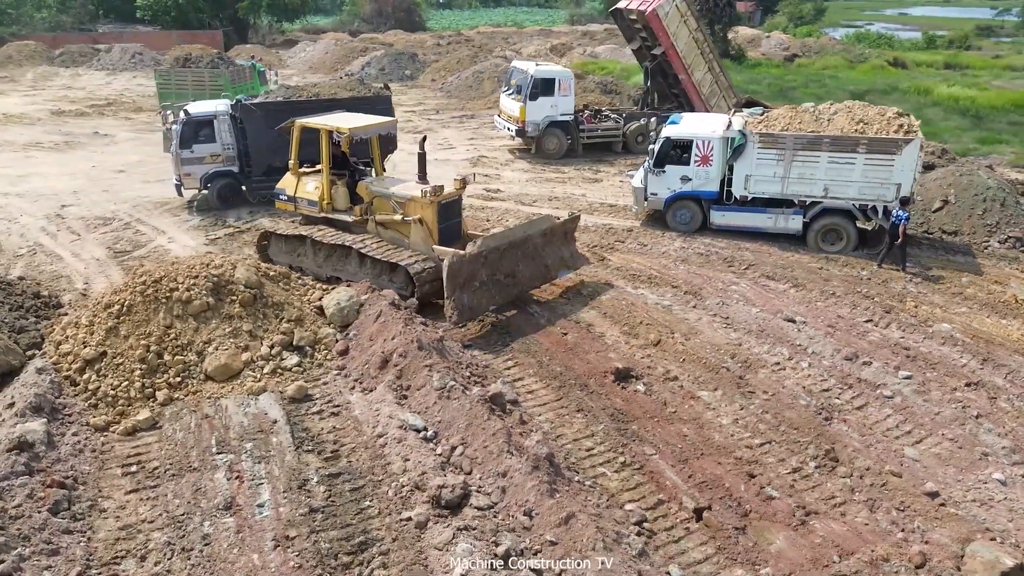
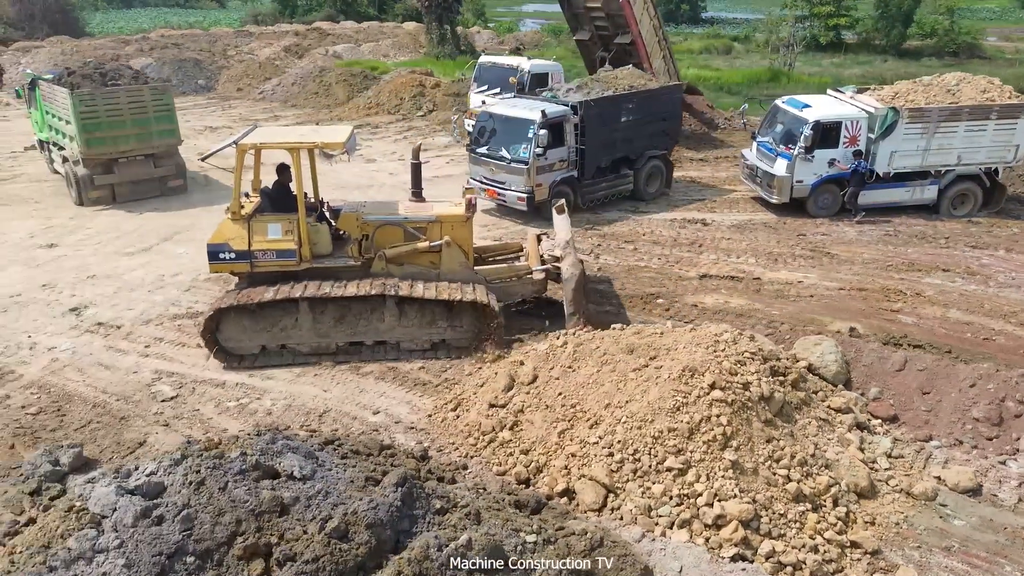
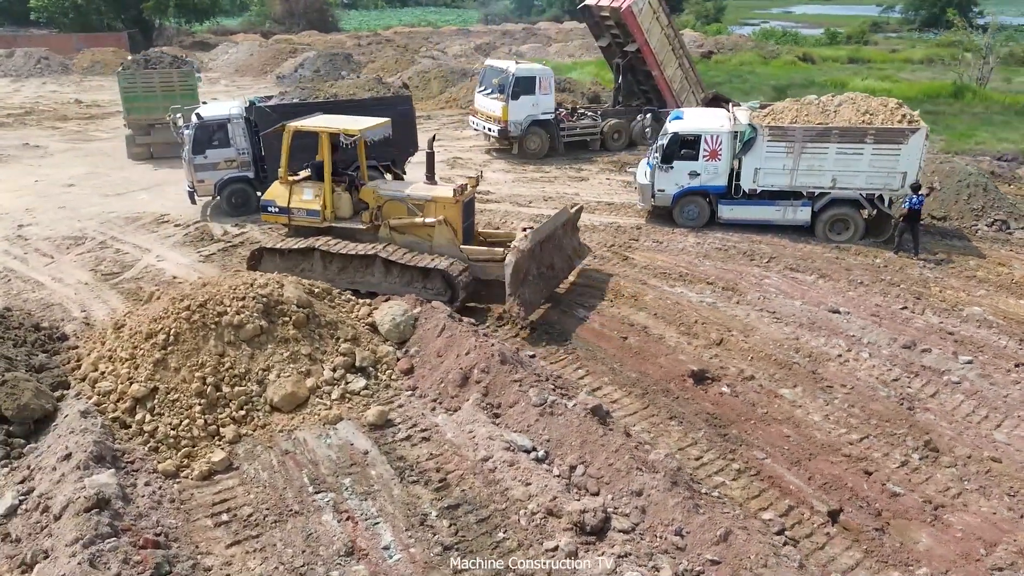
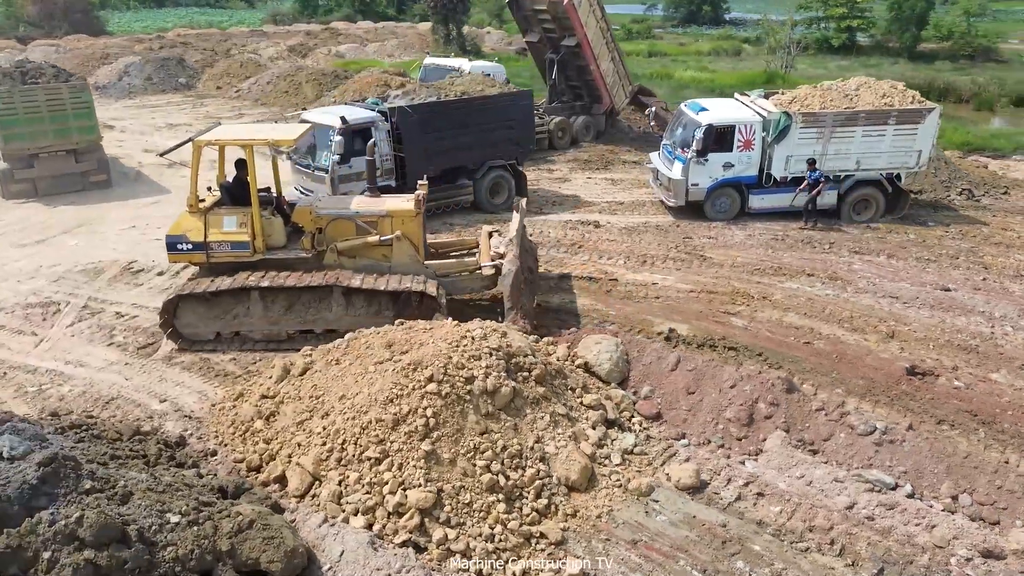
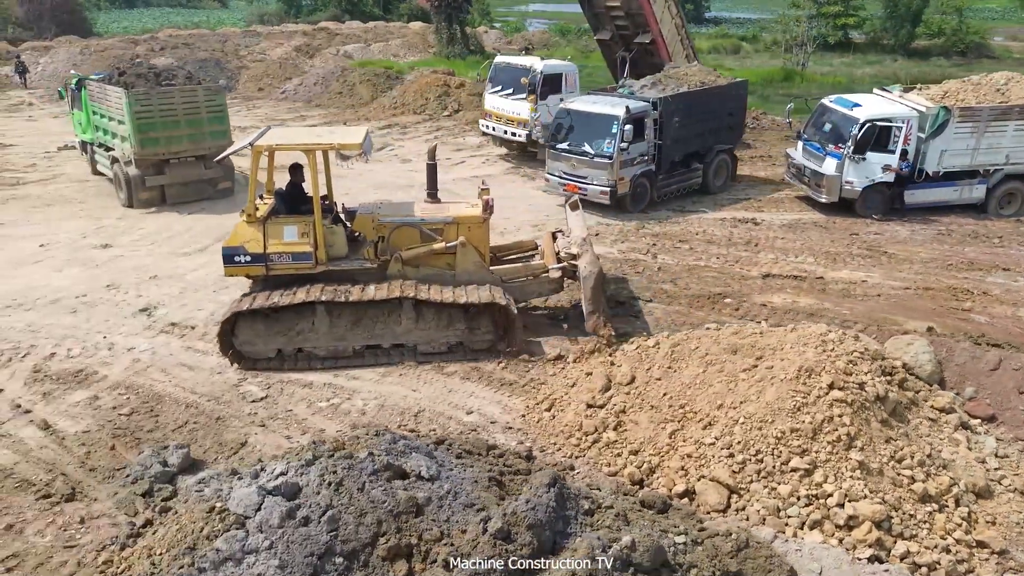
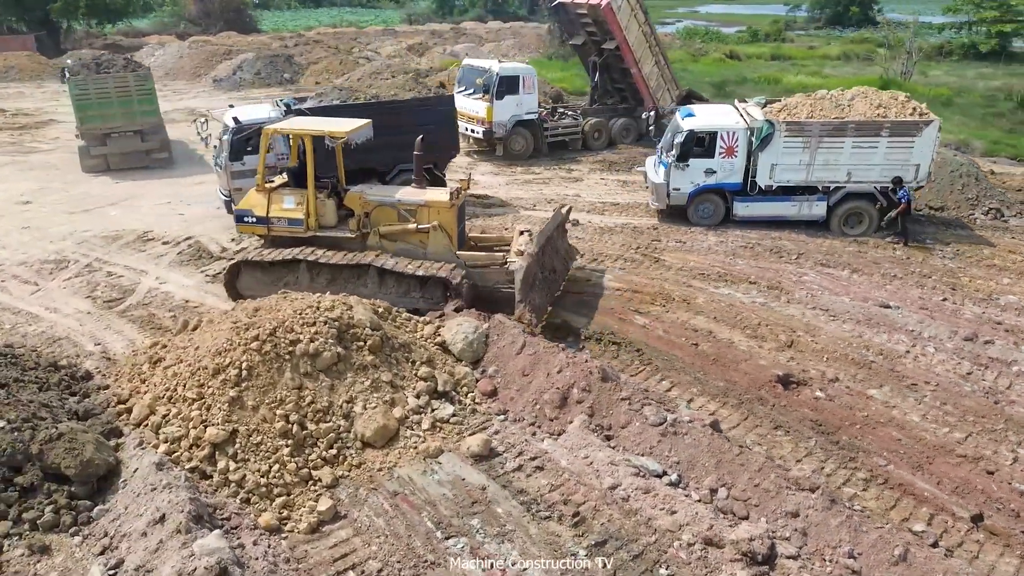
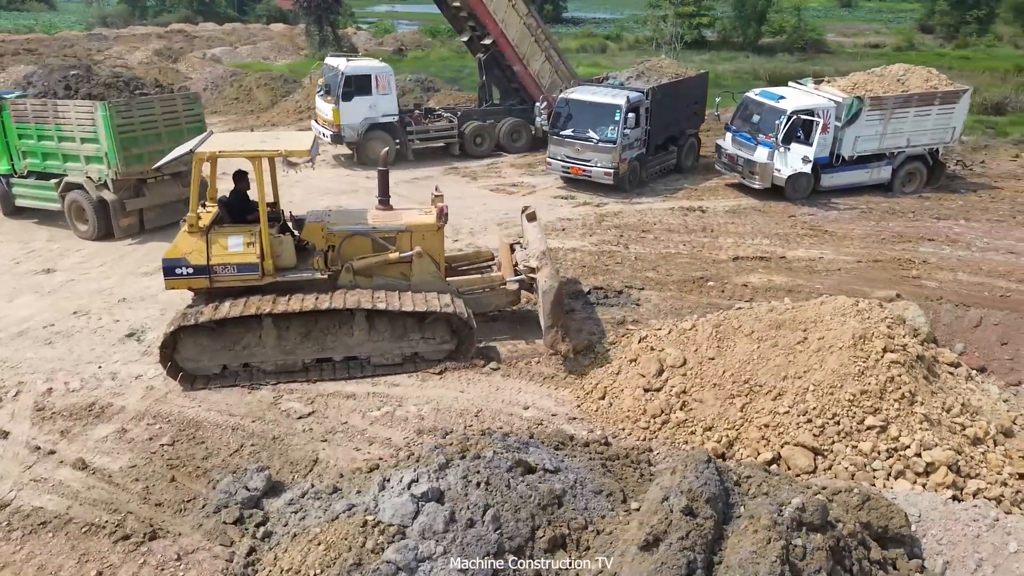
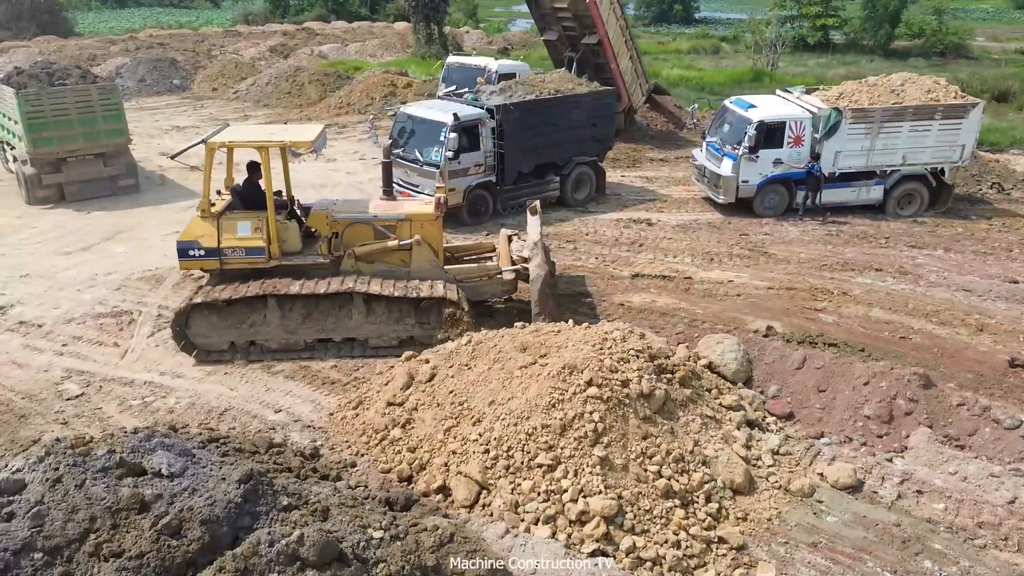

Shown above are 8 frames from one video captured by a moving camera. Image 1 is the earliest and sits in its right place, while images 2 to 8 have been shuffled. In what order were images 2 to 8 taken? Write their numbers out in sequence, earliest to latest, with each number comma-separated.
3, 6, 4, 8, 2, 5, 7
